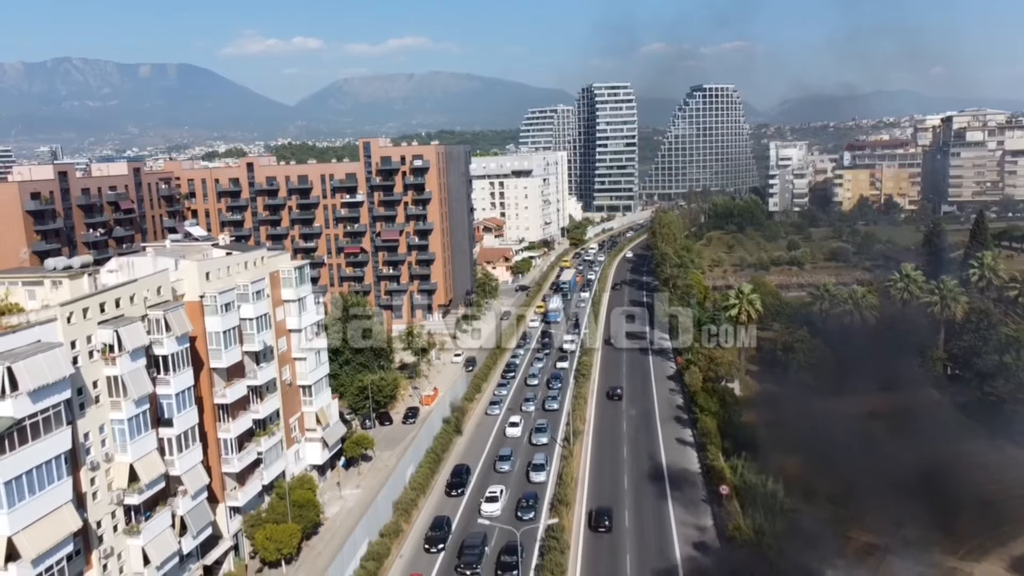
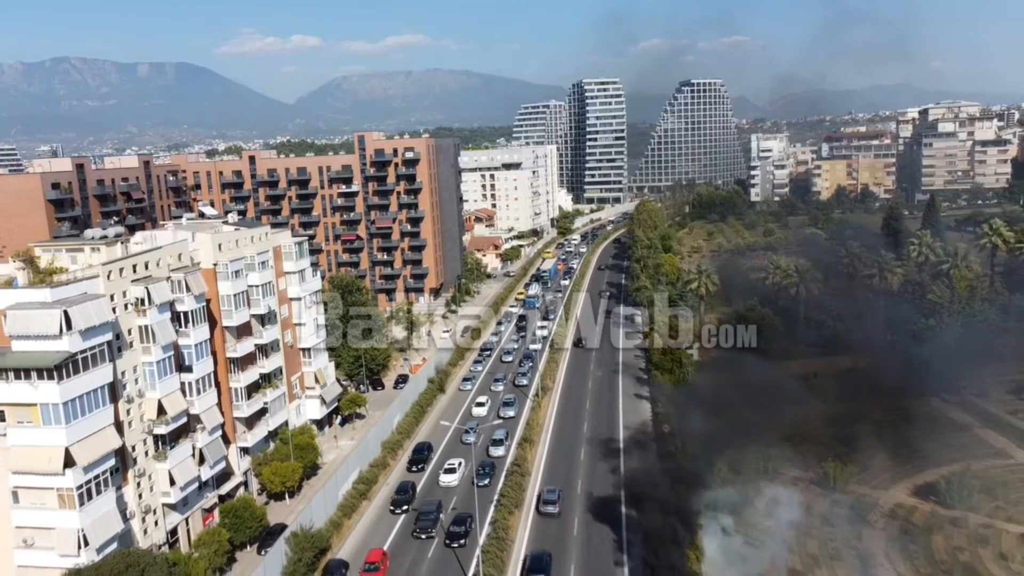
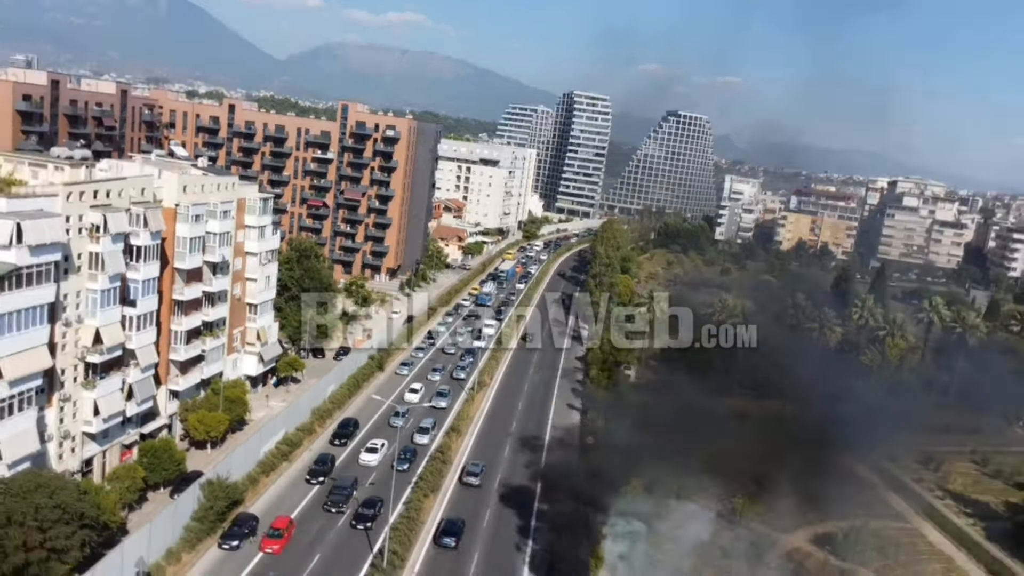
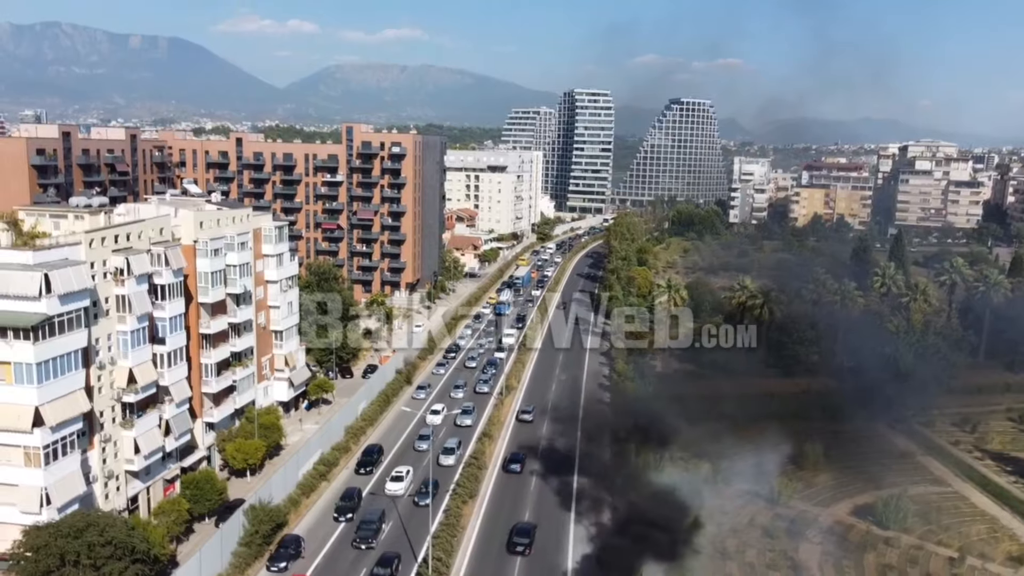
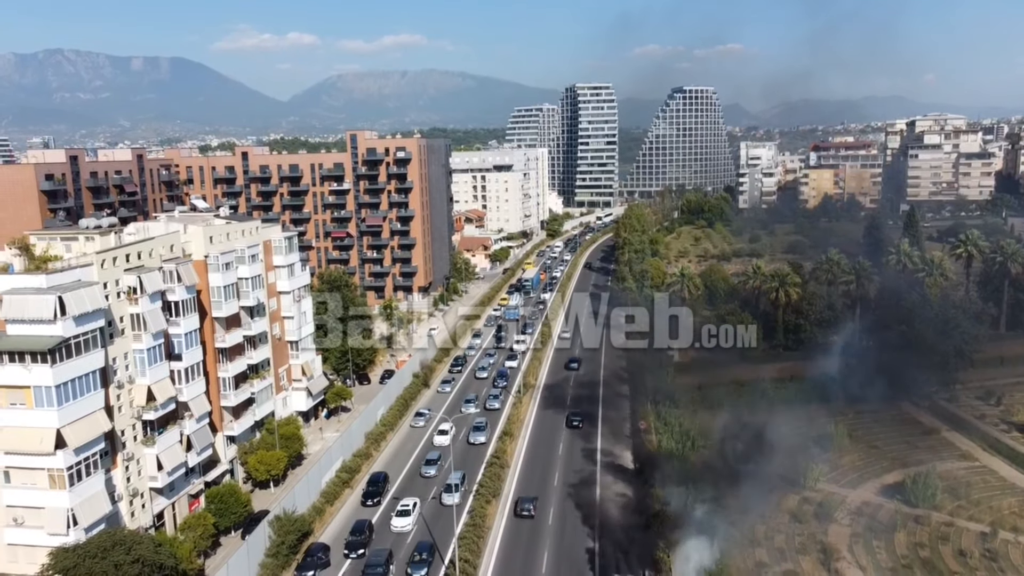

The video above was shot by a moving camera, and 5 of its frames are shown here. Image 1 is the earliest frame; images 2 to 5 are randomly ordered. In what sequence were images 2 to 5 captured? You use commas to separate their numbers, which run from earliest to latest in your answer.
2, 3, 4, 5
